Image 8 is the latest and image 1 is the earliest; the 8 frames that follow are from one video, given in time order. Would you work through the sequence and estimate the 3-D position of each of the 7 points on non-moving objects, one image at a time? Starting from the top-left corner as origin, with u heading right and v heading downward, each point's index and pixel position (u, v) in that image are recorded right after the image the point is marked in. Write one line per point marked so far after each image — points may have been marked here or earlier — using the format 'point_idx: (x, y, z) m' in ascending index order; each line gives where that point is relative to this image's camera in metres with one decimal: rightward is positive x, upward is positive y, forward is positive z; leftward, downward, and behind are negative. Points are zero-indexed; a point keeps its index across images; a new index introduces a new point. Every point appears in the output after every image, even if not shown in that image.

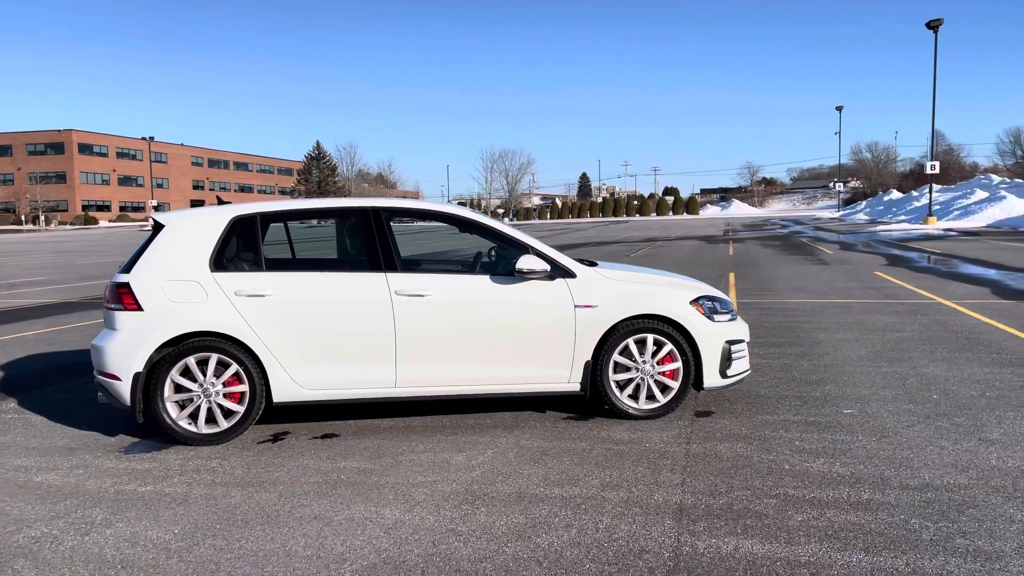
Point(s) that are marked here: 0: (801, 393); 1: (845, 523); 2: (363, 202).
0: (+2.6, -0.9, +6.1) m
1: (+1.4, -1.0, +2.9) m
2: (-1.0, +0.6, +4.8) m
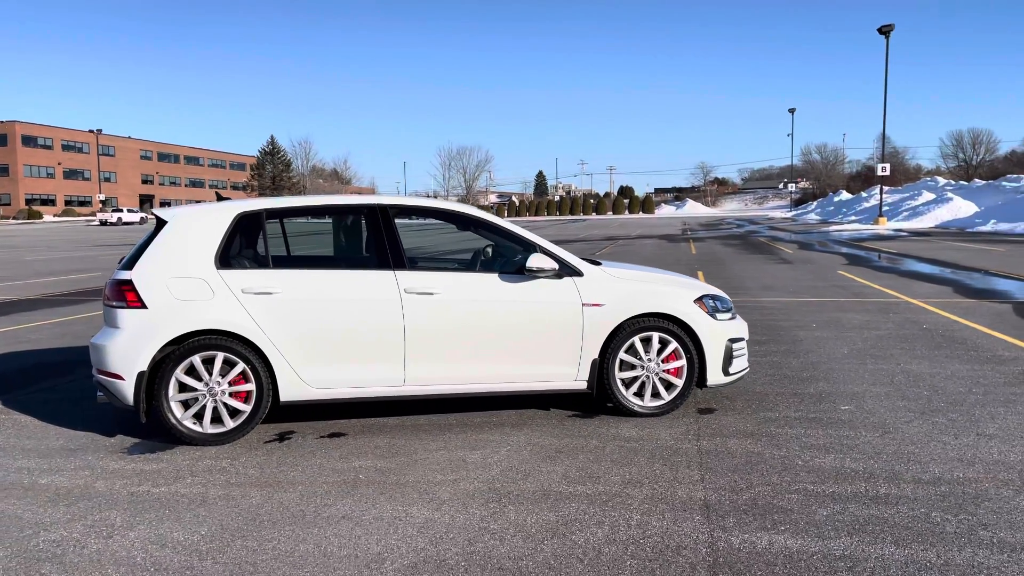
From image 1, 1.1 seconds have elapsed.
0: (+2.6, -0.9, +6.2) m
1: (+1.6, -1.0, +3.0) m
2: (-1.0, +0.6, +4.8) m
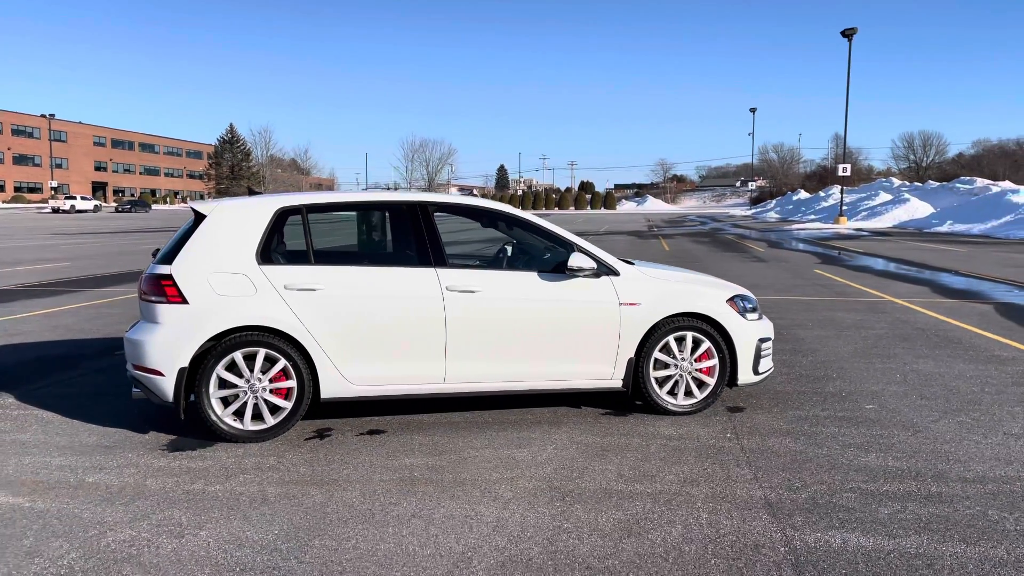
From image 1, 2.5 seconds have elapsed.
0: (+2.8, -0.9, +6.3) m
1: (+1.9, -1.0, +3.1) m
2: (-0.7, +0.6, +4.8) m
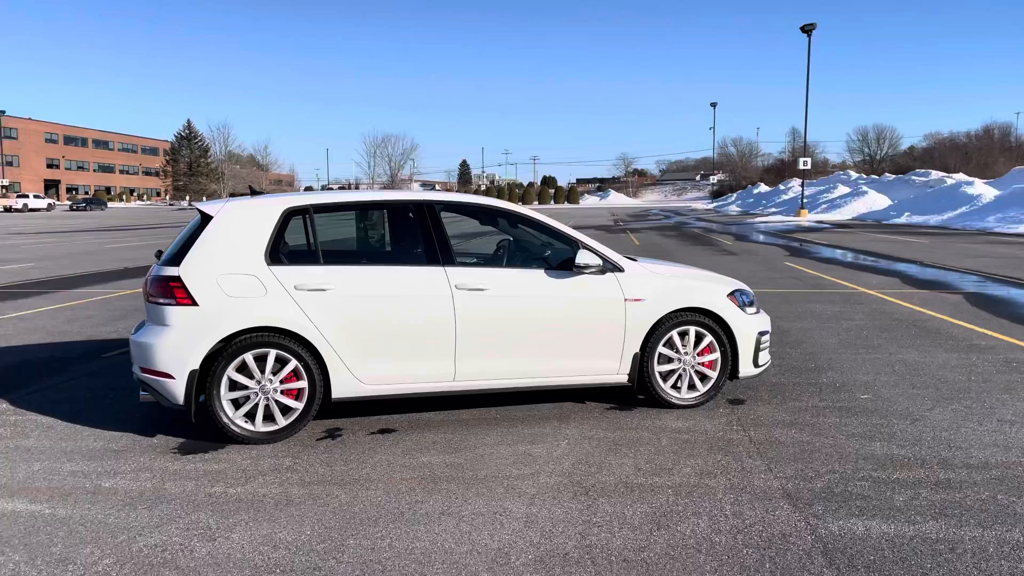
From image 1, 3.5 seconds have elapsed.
0: (+2.8, -0.9, +6.4) m
1: (+2.0, -1.0, +3.2) m
2: (-0.7, +0.6, +4.8) m
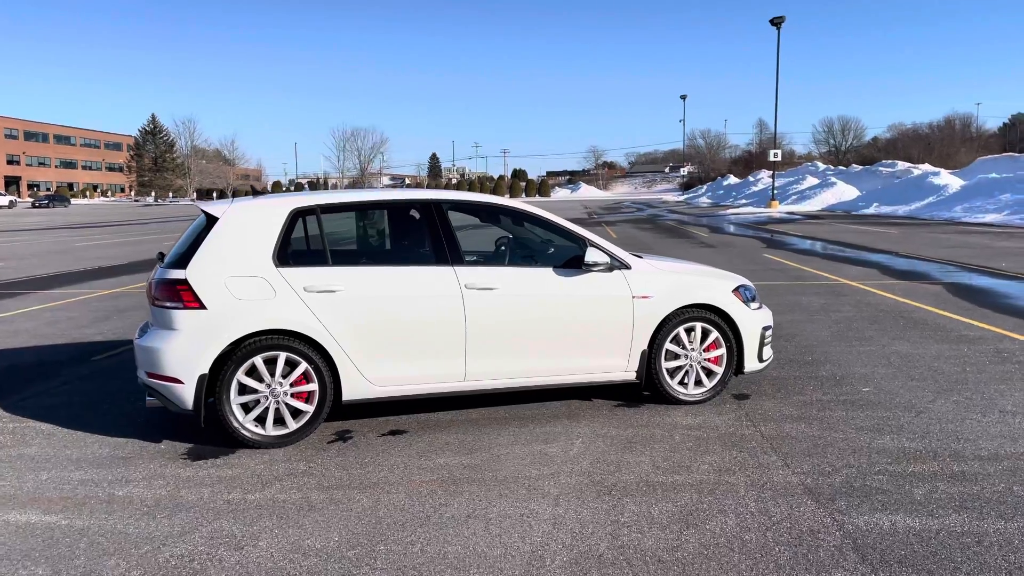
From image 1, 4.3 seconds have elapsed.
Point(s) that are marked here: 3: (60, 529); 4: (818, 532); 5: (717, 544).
0: (+2.8, -0.8, +6.5) m
1: (+2.1, -1.0, +3.2) m
2: (-0.6, +0.6, +4.7) m
3: (-2.0, -1.1, +3.0) m
4: (+1.3, -1.0, +2.8) m
5: (+0.8, -1.0, +2.7) m
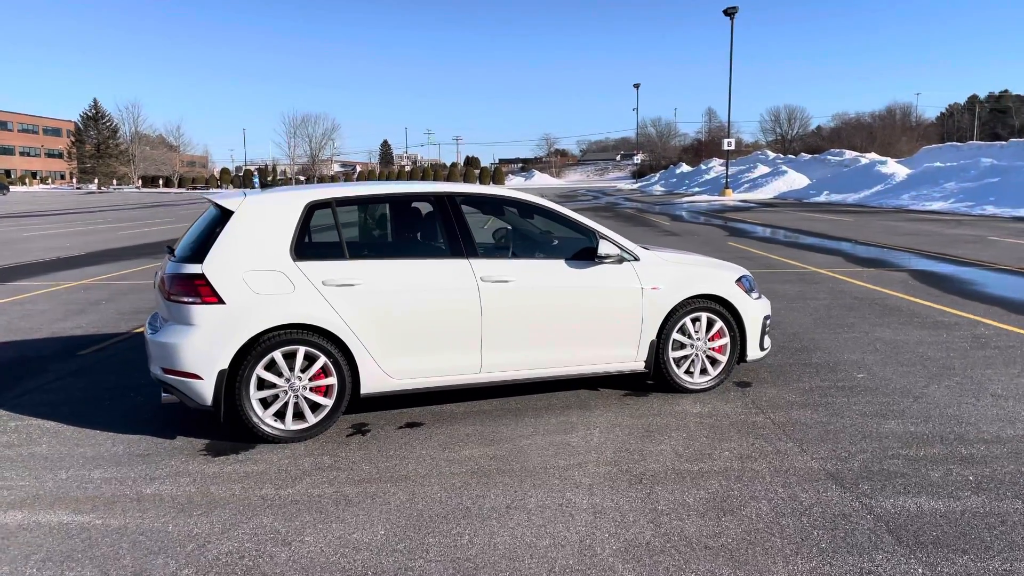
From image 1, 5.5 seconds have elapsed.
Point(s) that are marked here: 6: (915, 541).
0: (+2.8, -0.7, +6.6) m
1: (+2.3, -0.9, +3.4) m
2: (-0.5, +0.7, +4.7) m
3: (-1.8, -1.0, +3.0) m
4: (+1.4, -1.0, +2.9) m
5: (+1.0, -1.0, +2.8) m
6: (+1.6, -1.0, +2.7) m
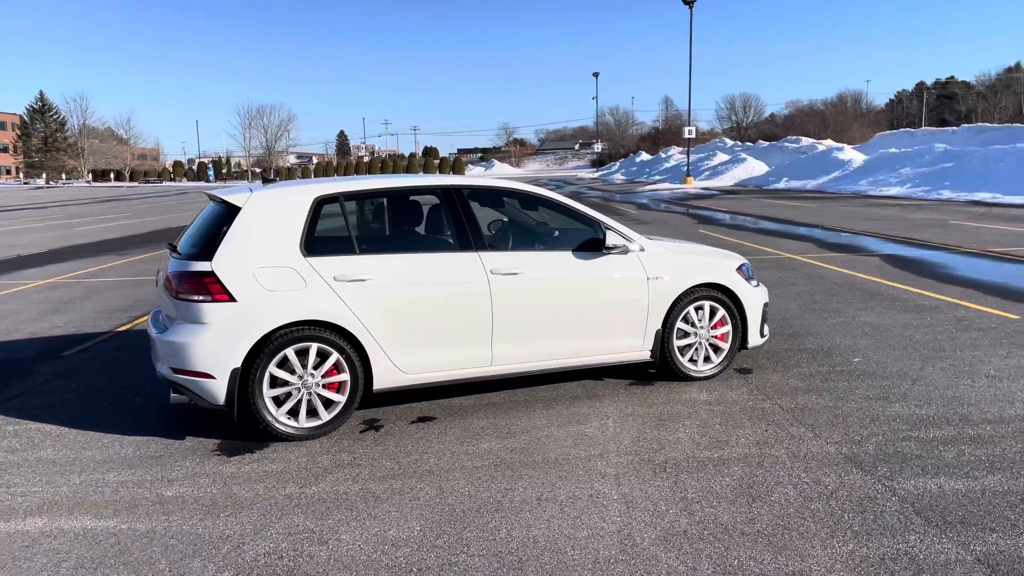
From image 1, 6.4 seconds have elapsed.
0: (+2.8, -0.6, +6.8) m
1: (+2.4, -0.8, +3.5) m
2: (-0.5, +0.7, +4.7) m
3: (-1.7, -1.0, +2.9) m
4: (+1.6, -0.9, +3.0) m
5: (+1.2, -0.9, +2.9) m
6: (+1.7, -0.9, +2.7) m
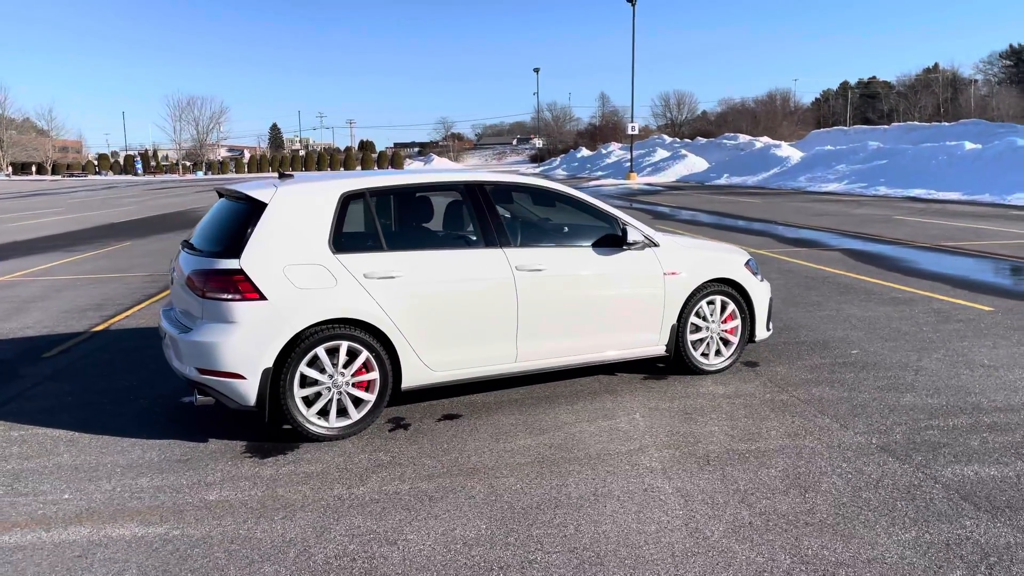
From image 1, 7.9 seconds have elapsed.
0: (+2.9, -0.5, +6.9) m
1: (+2.6, -0.8, +3.6) m
2: (-0.3, +0.8, +4.7) m
3: (-1.4, -1.0, +2.8) m
4: (+1.9, -0.9, +3.1) m
5: (+1.4, -0.9, +2.9) m
6: (+2.0, -0.9, +2.9) m
